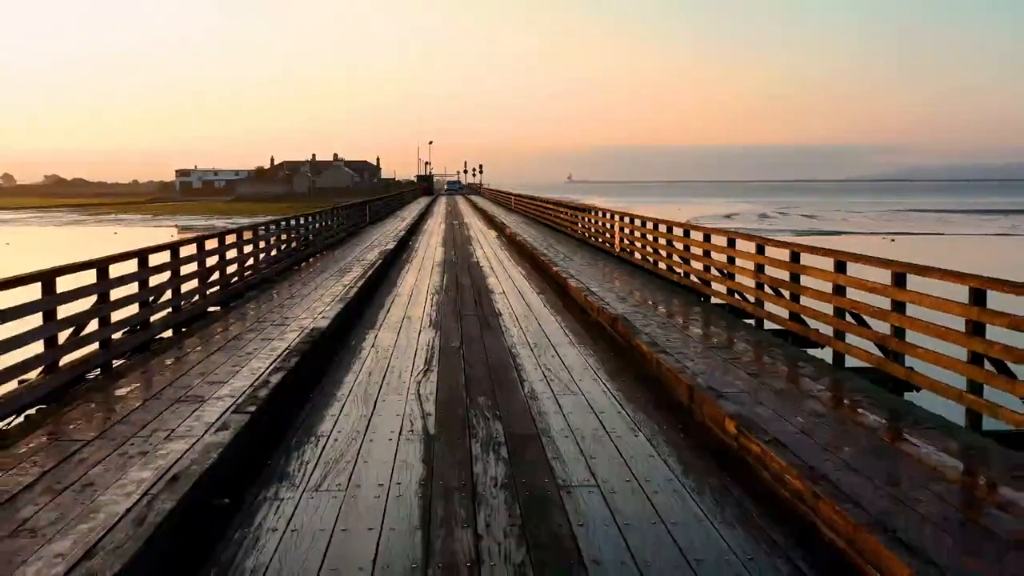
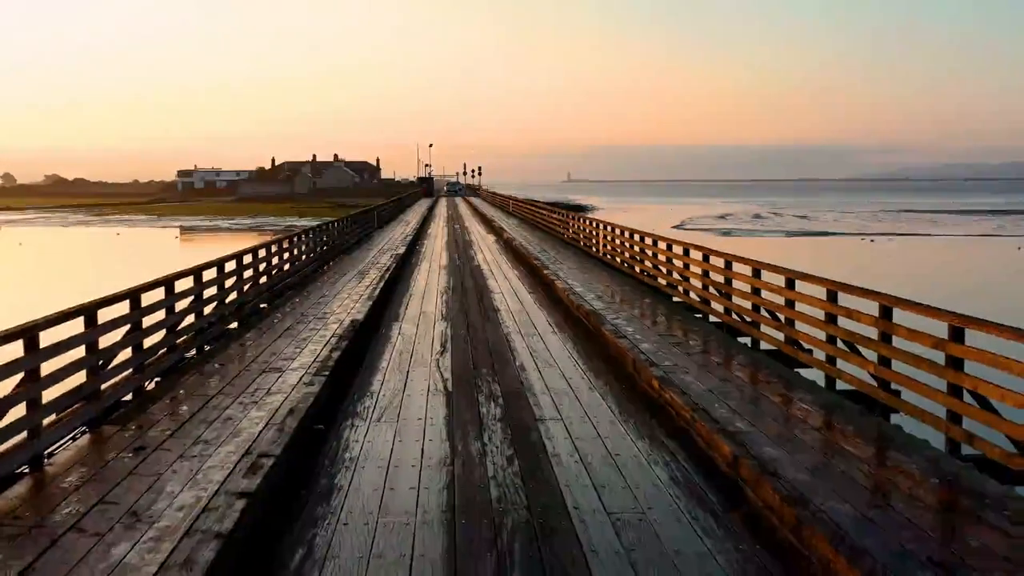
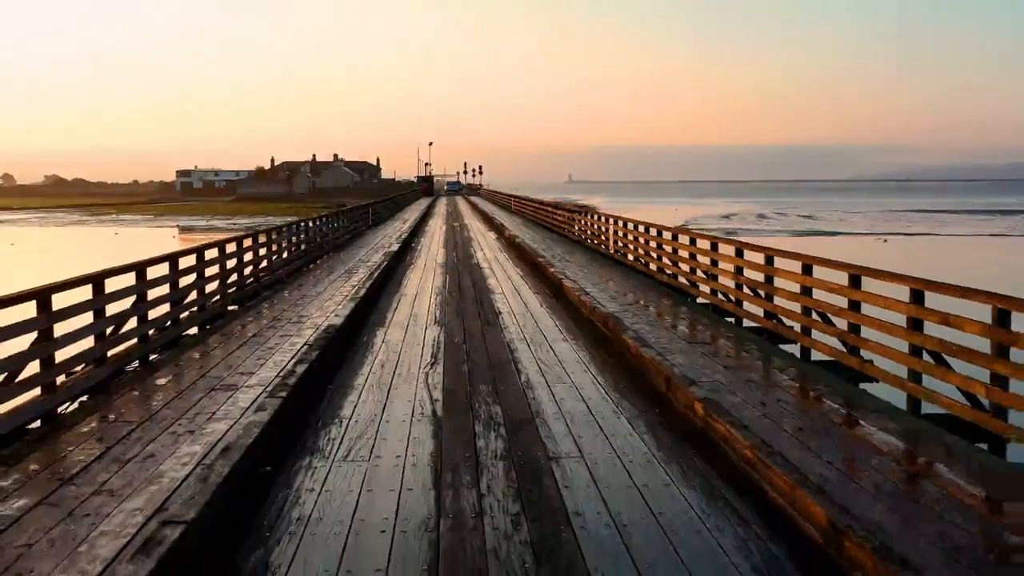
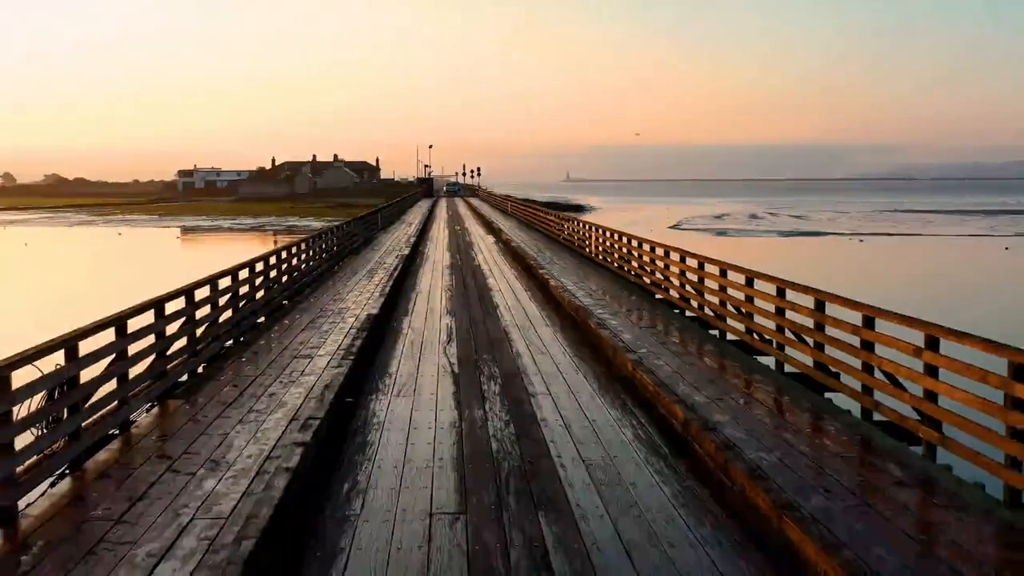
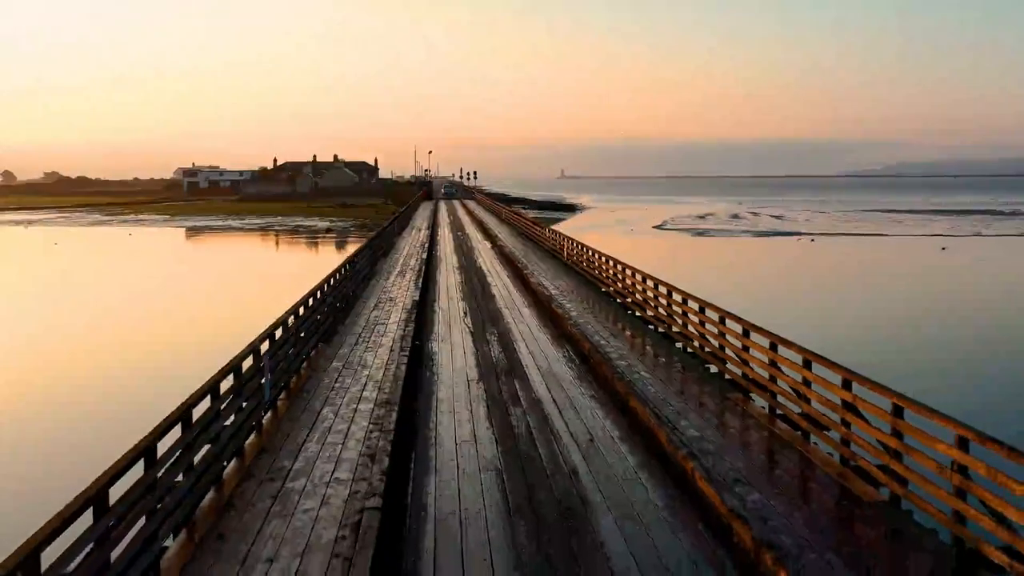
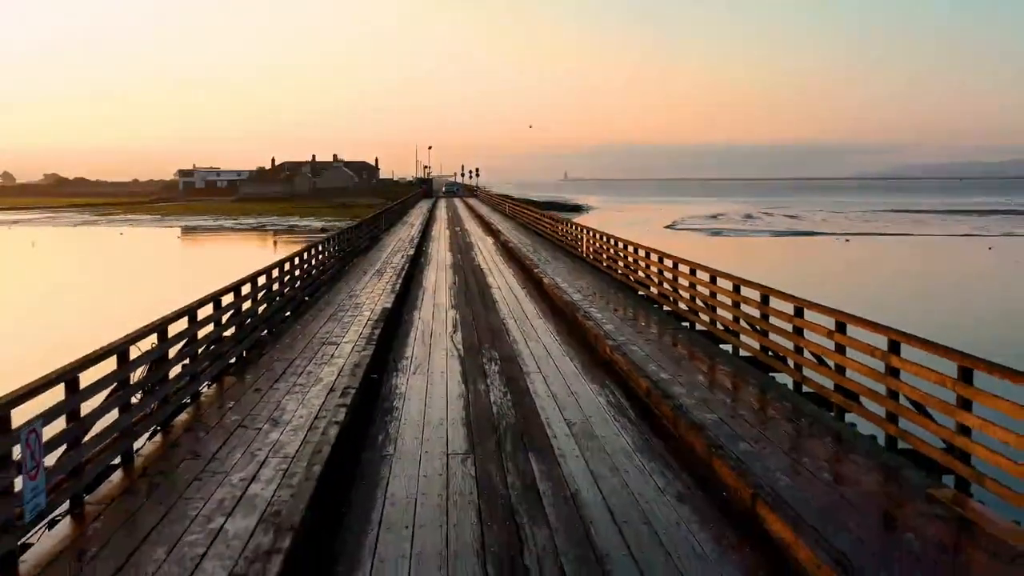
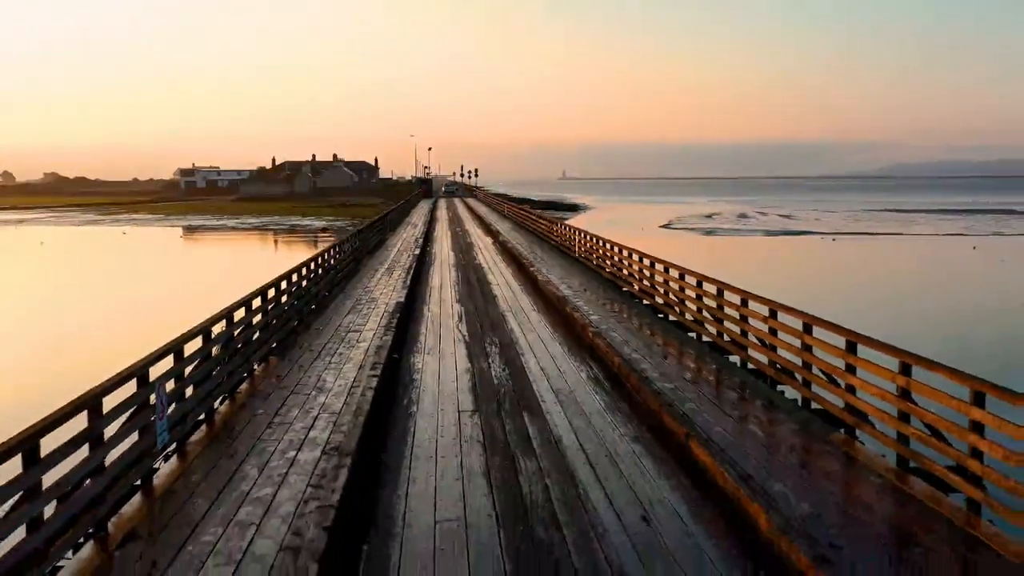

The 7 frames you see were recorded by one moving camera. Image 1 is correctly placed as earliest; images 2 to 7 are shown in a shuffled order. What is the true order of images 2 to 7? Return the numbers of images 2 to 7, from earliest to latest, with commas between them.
3, 2, 4, 6, 7, 5
